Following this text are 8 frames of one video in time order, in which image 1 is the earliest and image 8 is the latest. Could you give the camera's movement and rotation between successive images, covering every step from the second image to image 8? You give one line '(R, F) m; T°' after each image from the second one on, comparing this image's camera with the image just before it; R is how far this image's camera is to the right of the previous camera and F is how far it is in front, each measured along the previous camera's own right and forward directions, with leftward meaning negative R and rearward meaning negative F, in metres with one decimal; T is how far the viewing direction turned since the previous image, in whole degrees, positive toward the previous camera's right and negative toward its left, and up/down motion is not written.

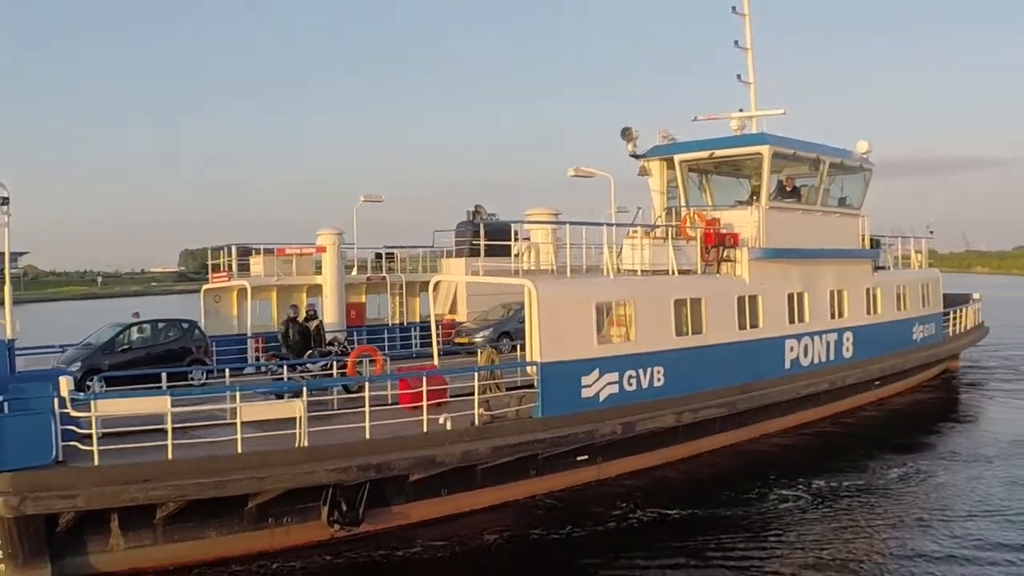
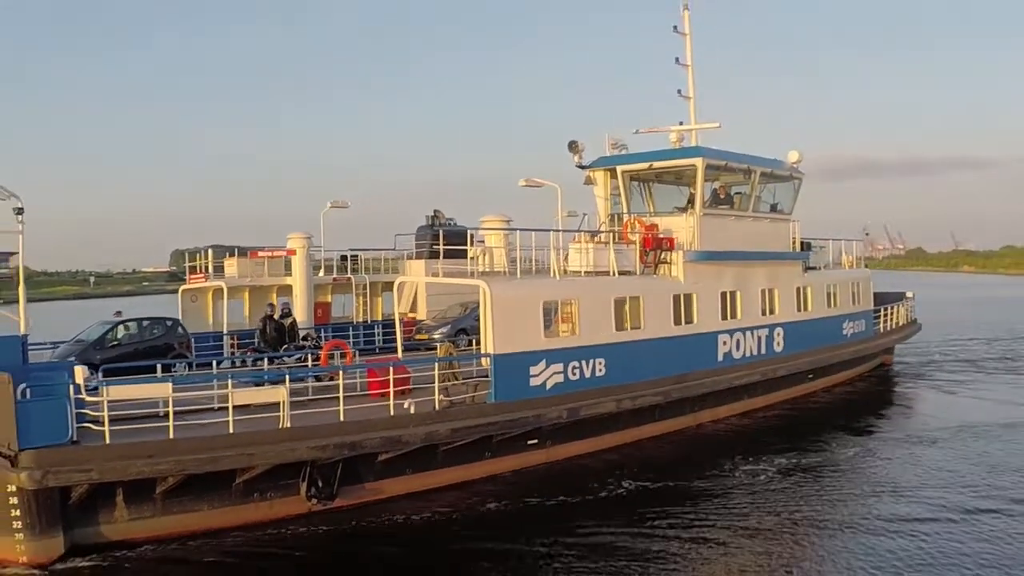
(+1.0, -1.1) m; -1°
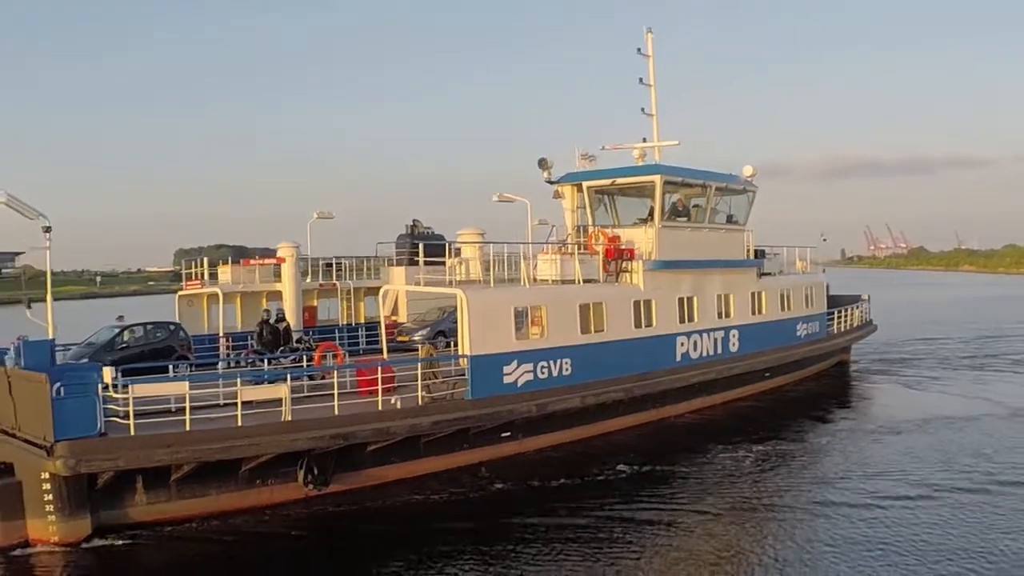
(+0.5, -1.1) m; 0°
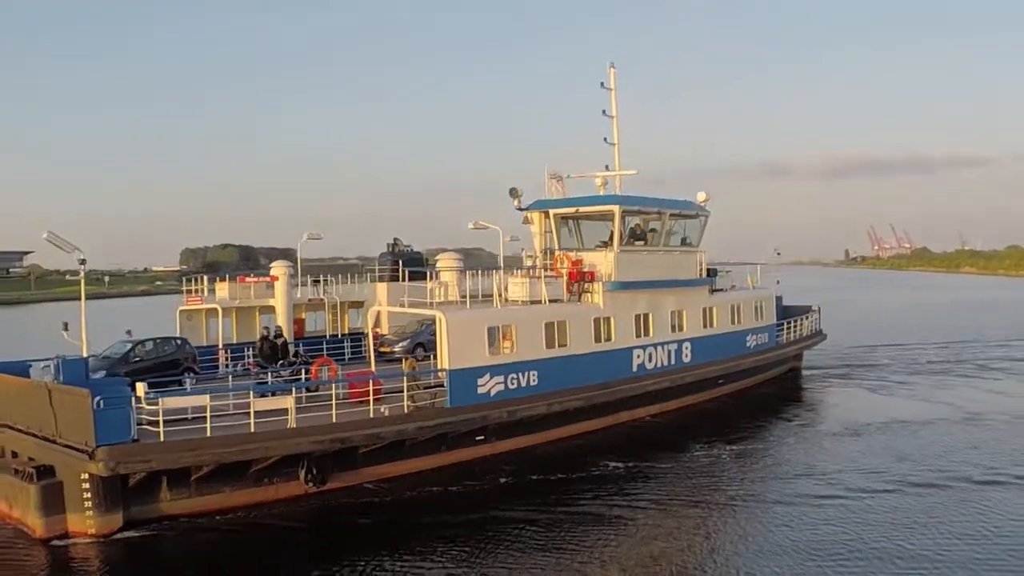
(+0.6, -1.5) m; 0°
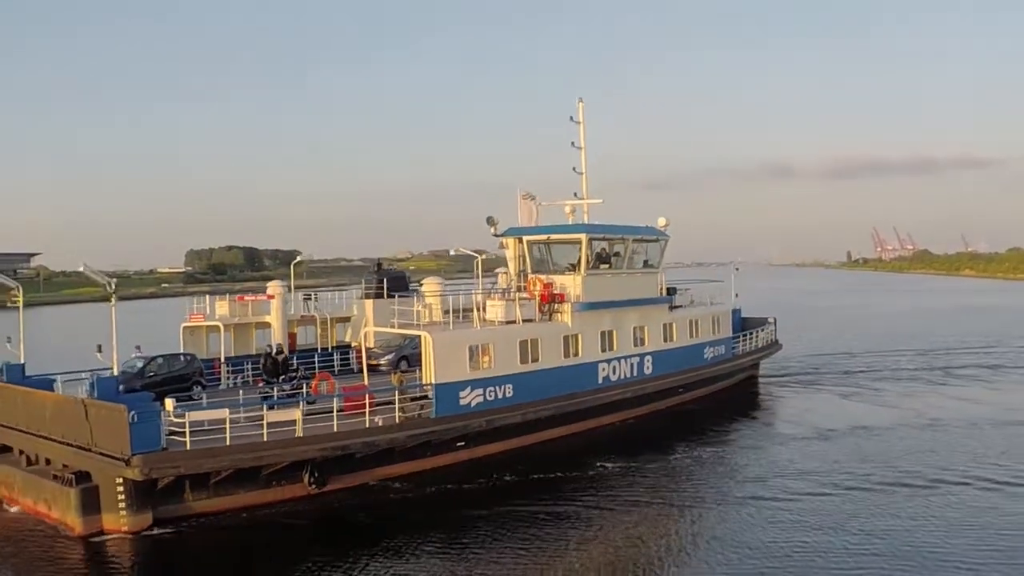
(+0.6, -1.7) m; 0°
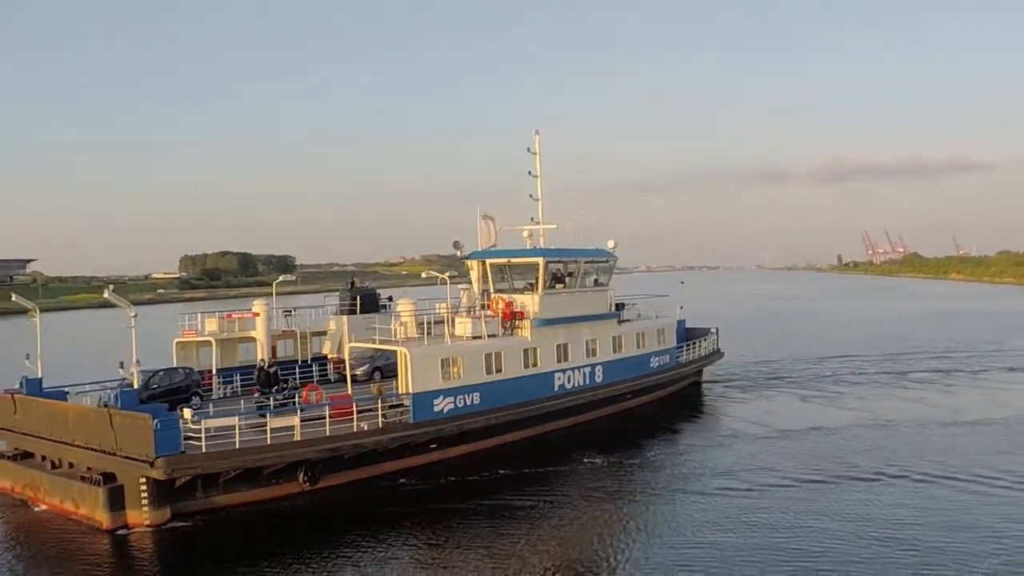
(+0.8, -2.1) m; 0°
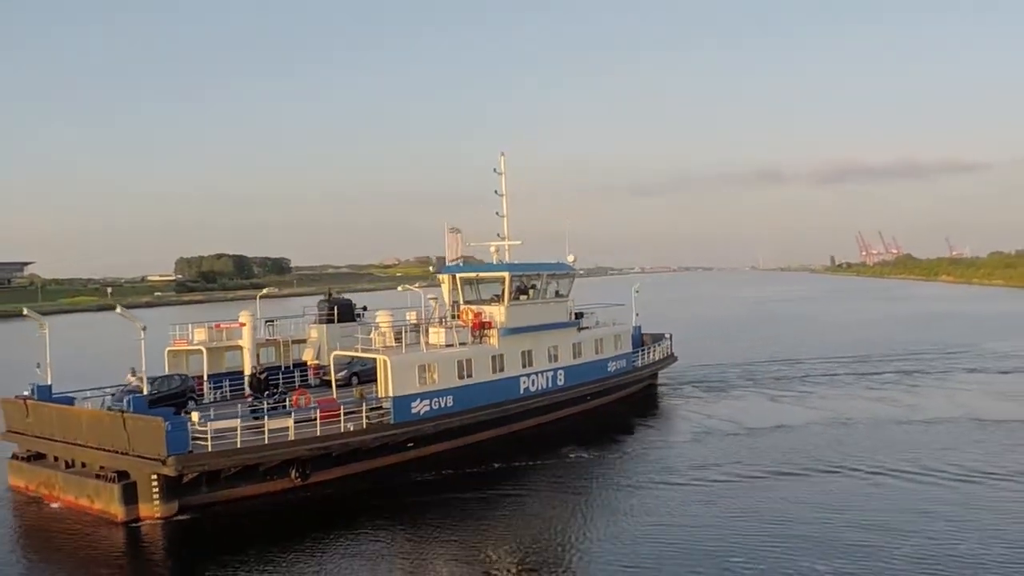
(+0.8, -1.8) m; 0°
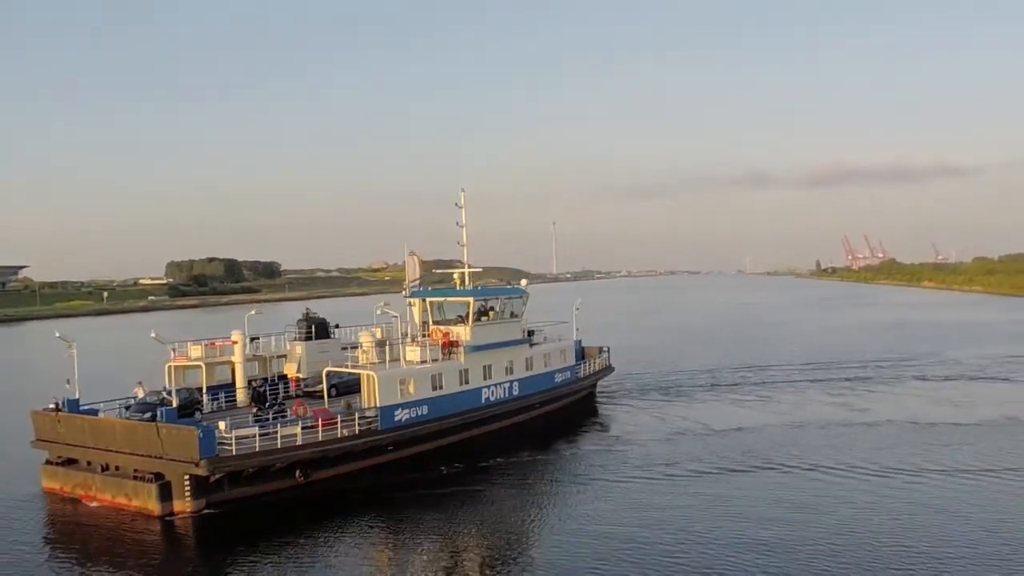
(+0.8, -3.3) m; 0°
